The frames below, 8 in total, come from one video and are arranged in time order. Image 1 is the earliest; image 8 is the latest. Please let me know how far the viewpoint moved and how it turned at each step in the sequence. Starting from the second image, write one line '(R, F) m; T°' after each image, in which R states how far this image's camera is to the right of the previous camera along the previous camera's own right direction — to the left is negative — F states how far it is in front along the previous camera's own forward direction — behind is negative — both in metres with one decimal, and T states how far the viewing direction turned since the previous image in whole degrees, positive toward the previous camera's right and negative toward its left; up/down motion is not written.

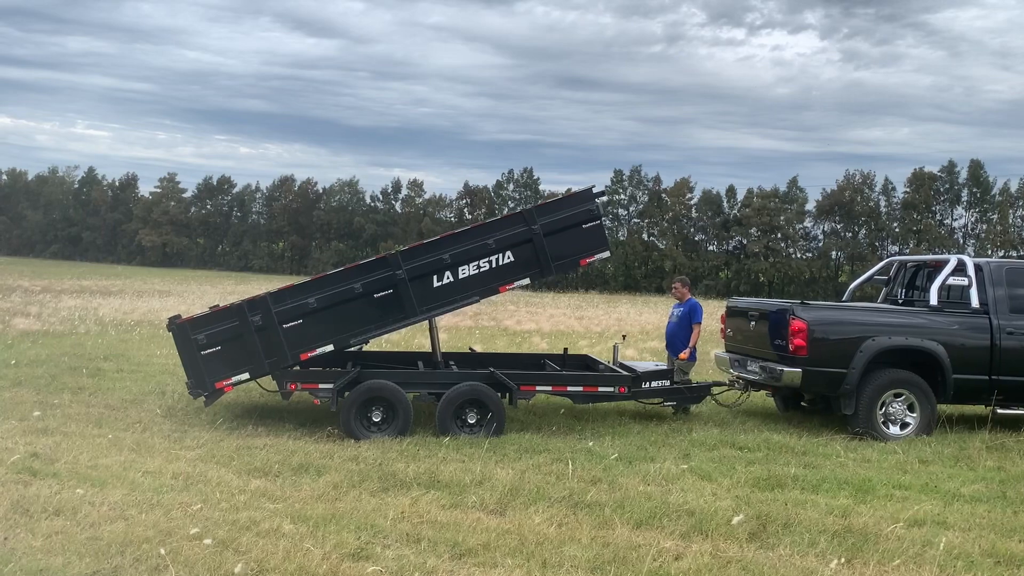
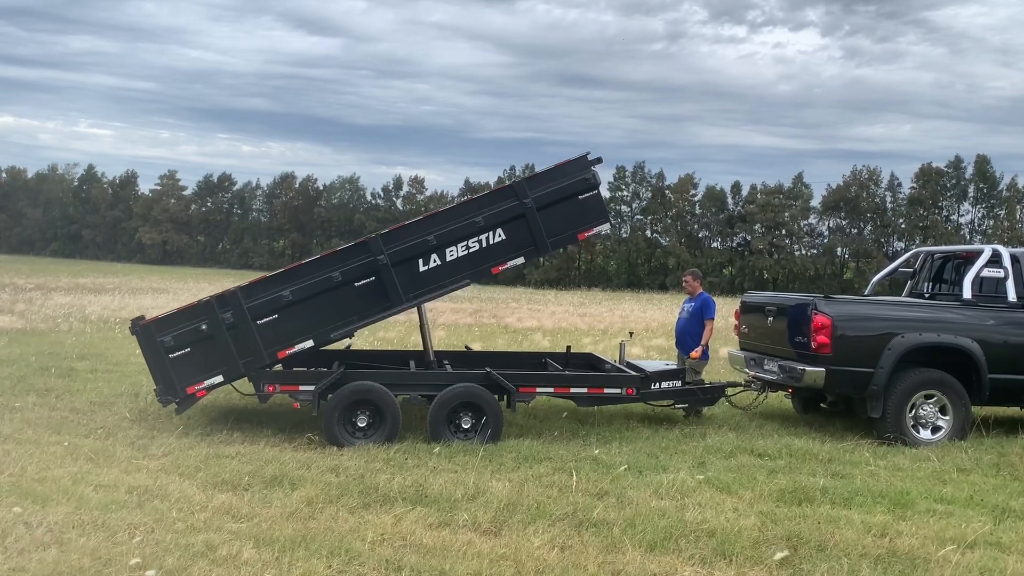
(0.0, +0.7) m; 0°
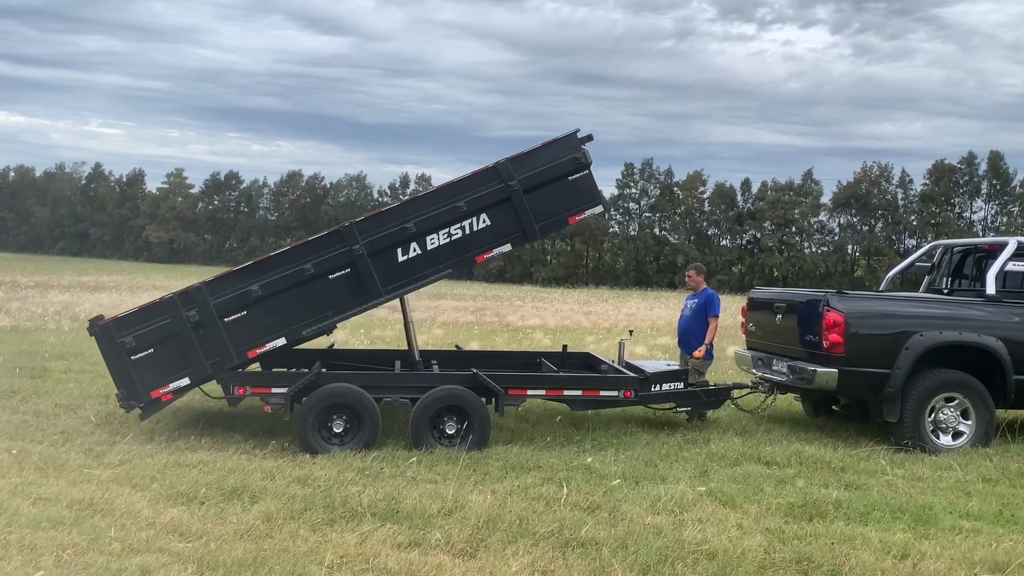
(+0.2, +0.6) m; -1°
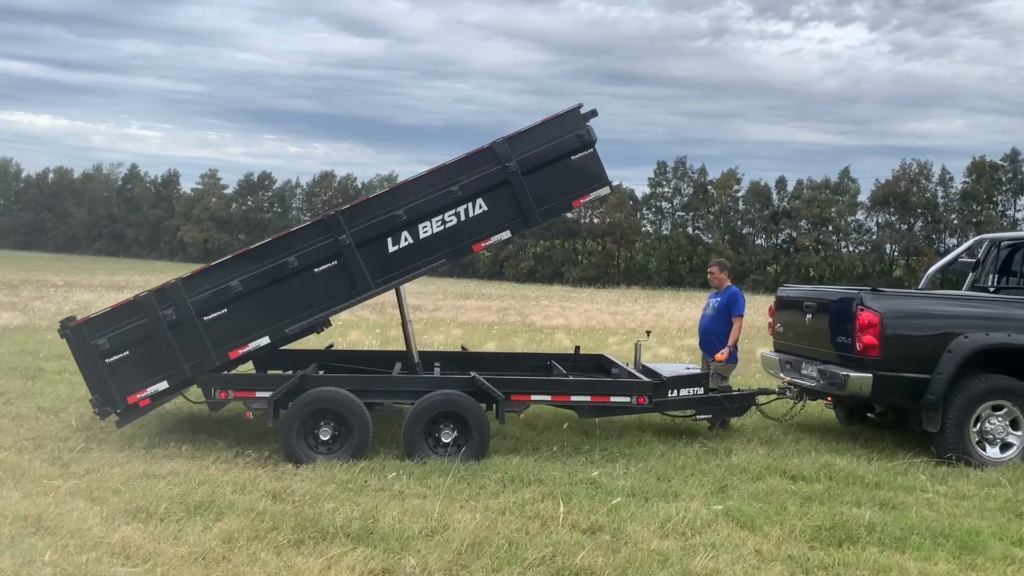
(+0.2, +0.6) m; -2°
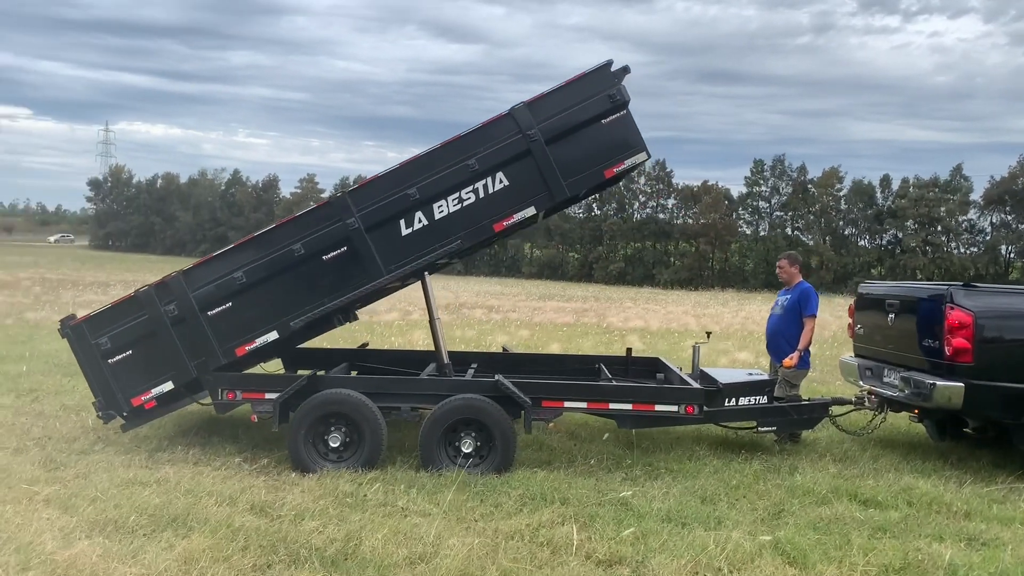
(+0.4, +0.7) m; -6°
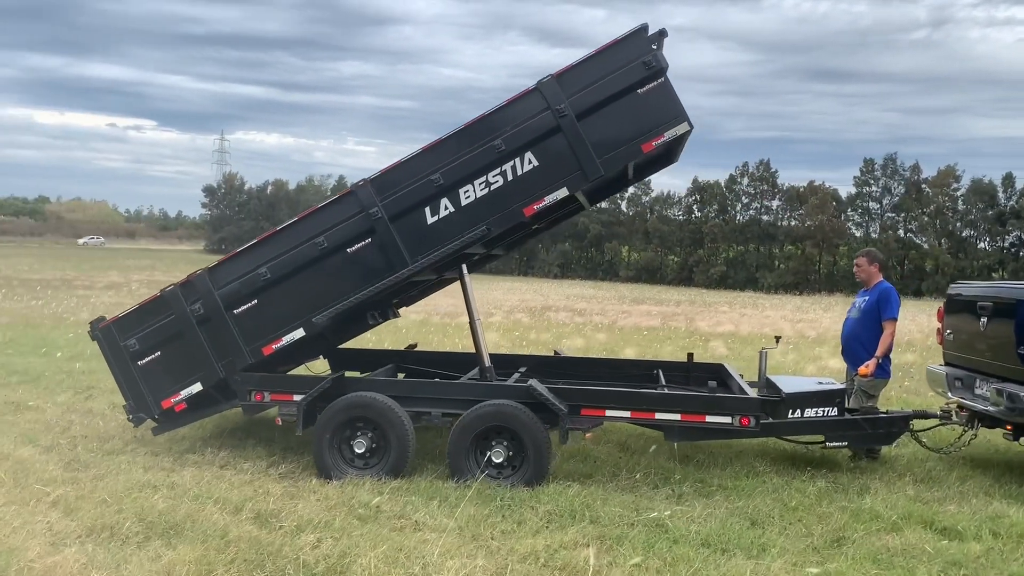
(+0.4, +0.4) m; -6°
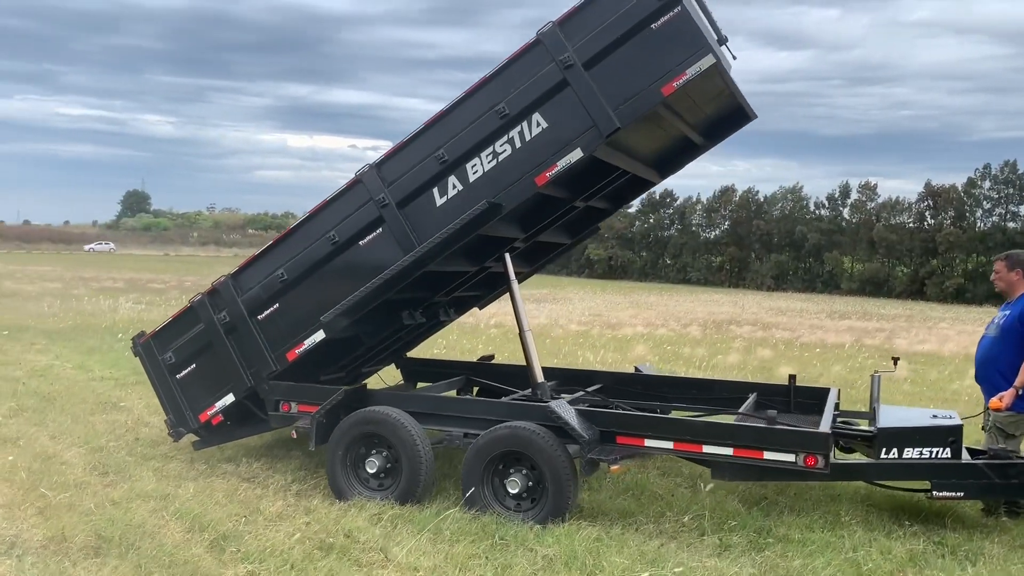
(+1.1, +0.8) m; -14°
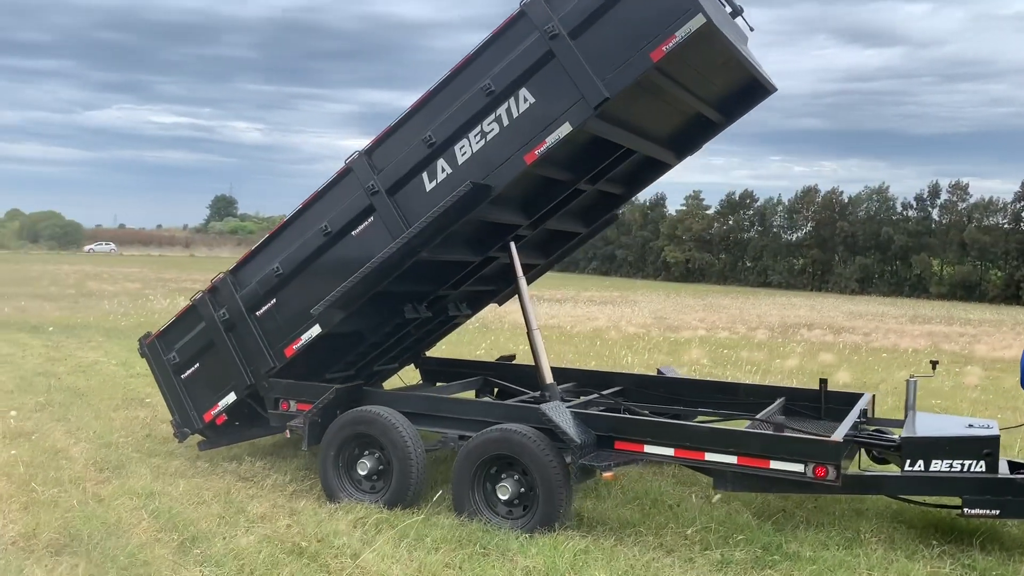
(+0.4, +0.3) m; -5°
